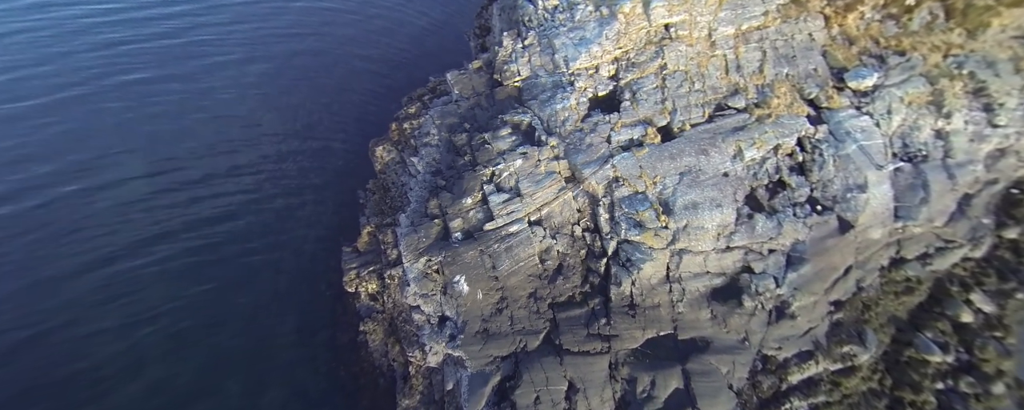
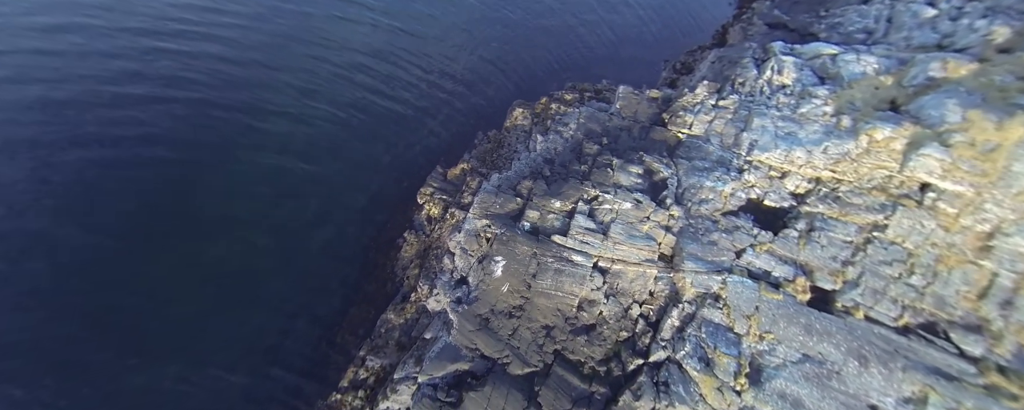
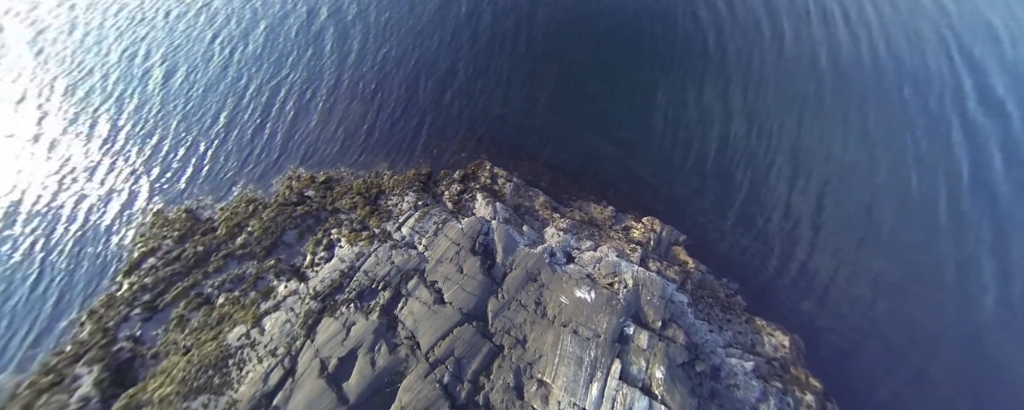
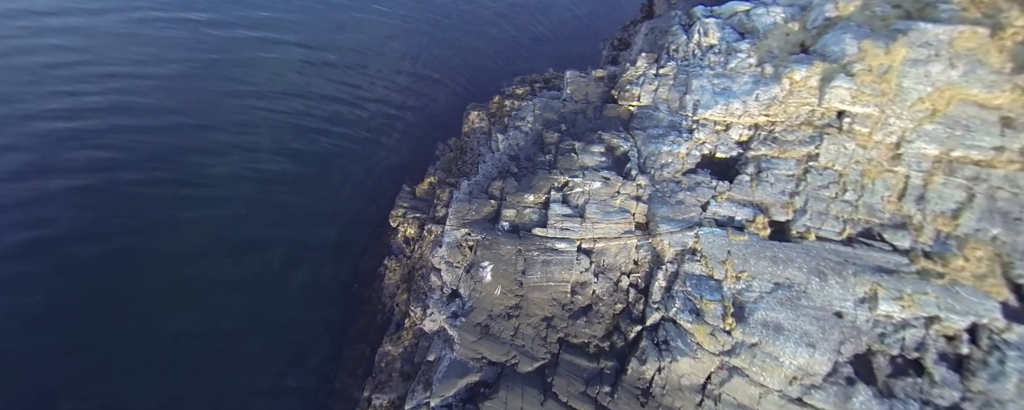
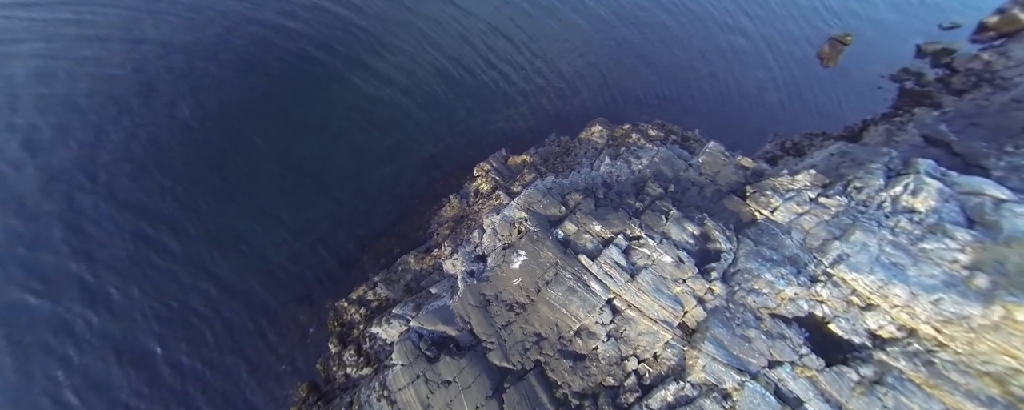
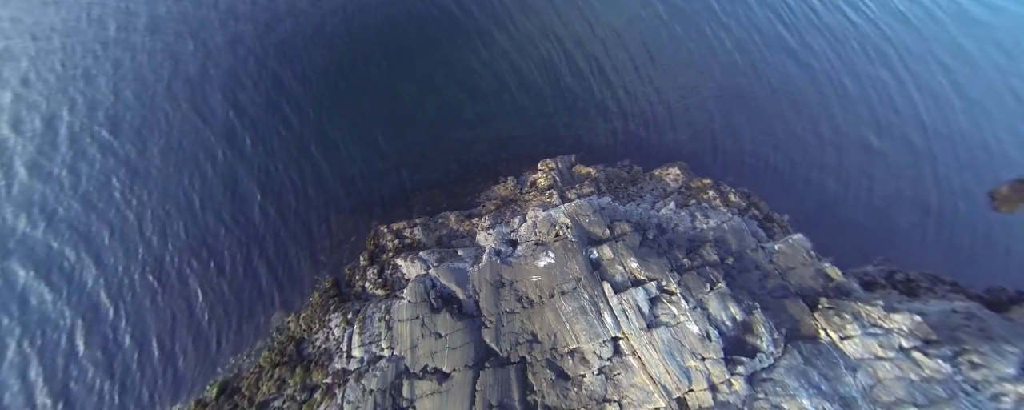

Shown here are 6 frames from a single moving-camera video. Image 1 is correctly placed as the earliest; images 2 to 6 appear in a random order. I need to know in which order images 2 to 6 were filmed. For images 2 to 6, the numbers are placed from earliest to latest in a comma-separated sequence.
4, 2, 5, 6, 3
